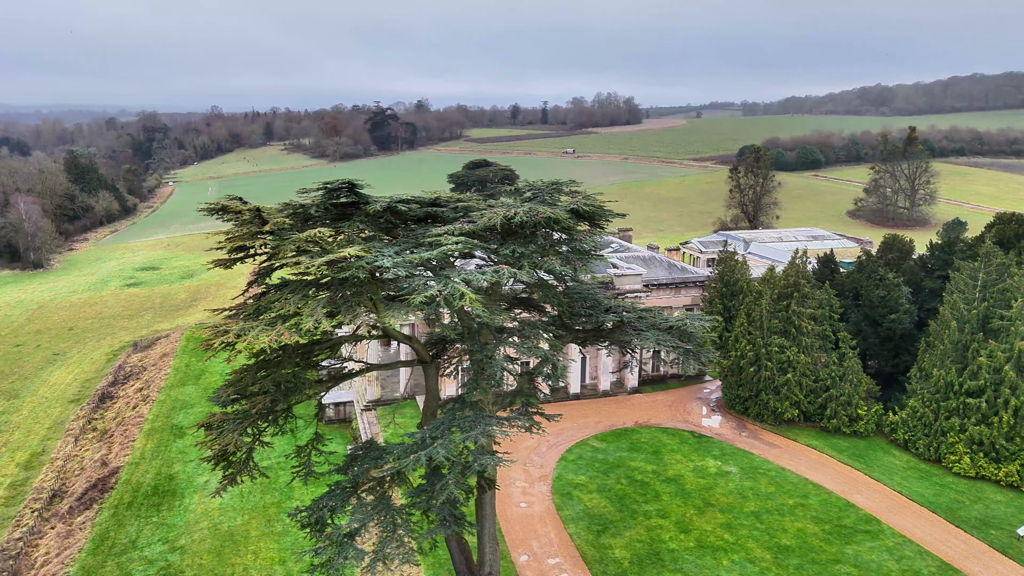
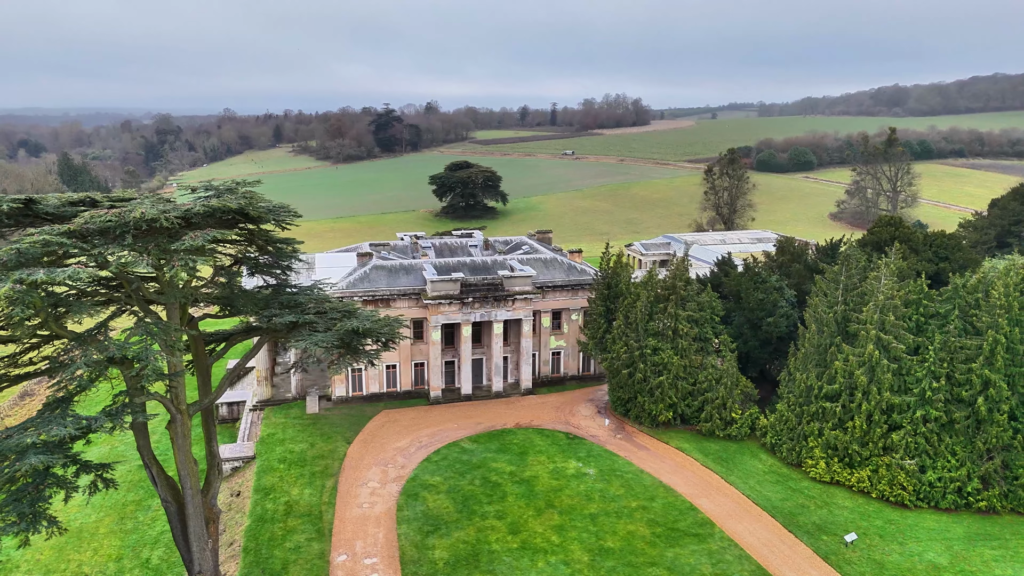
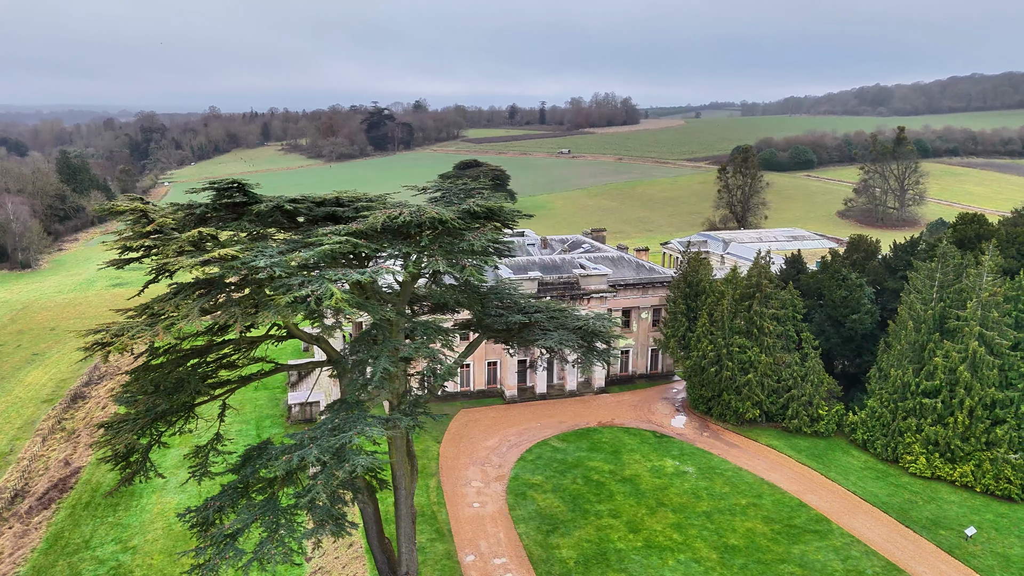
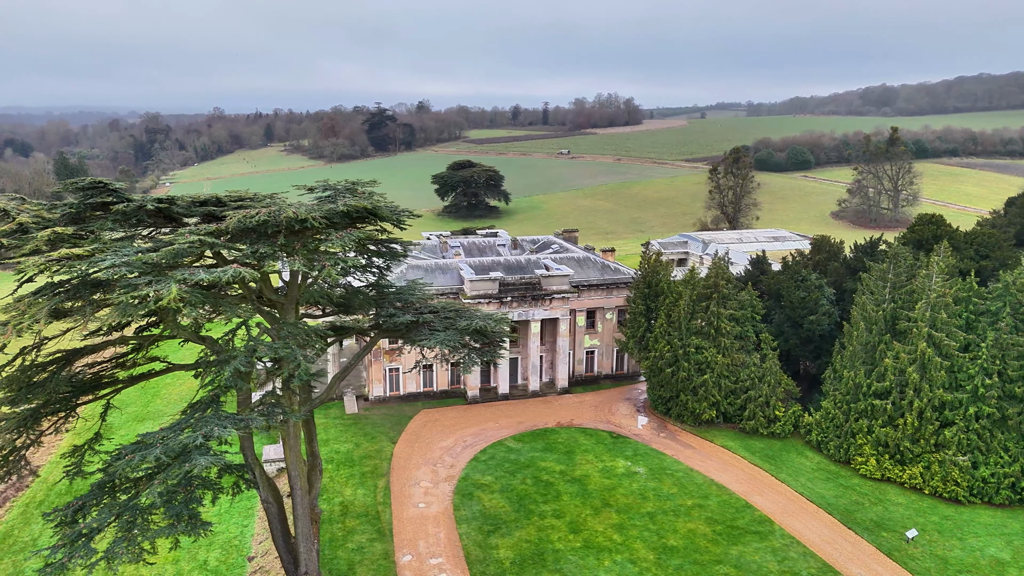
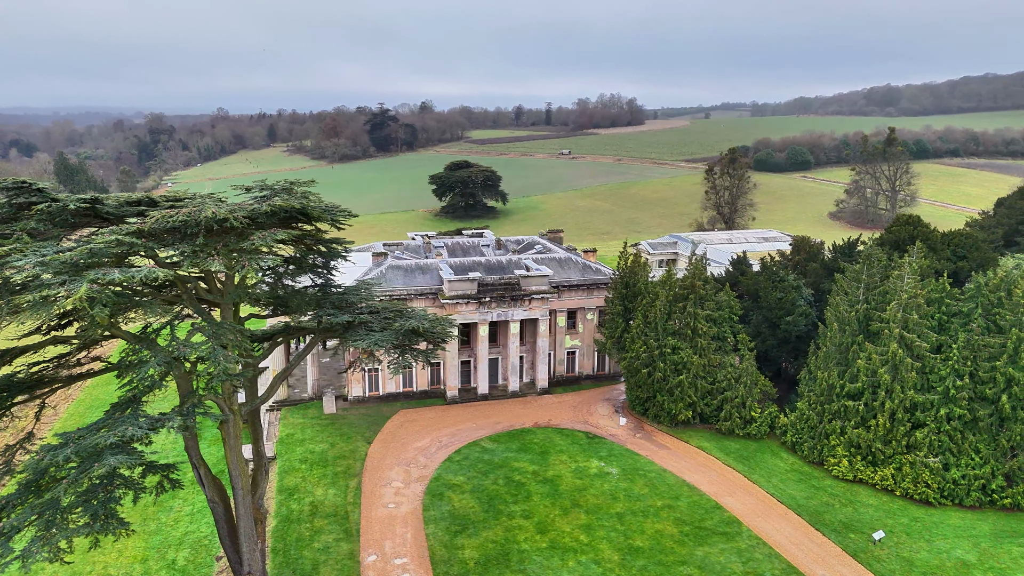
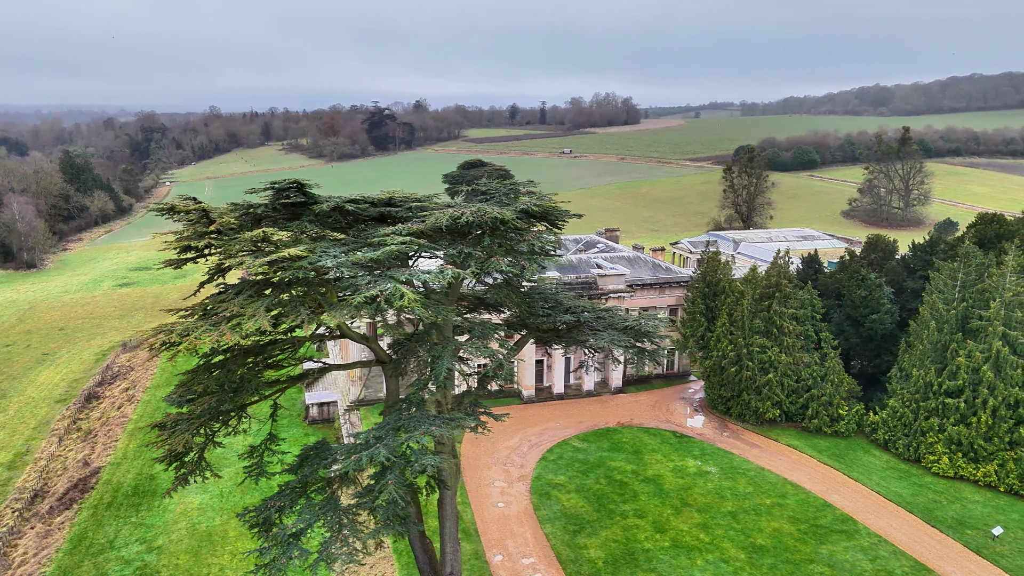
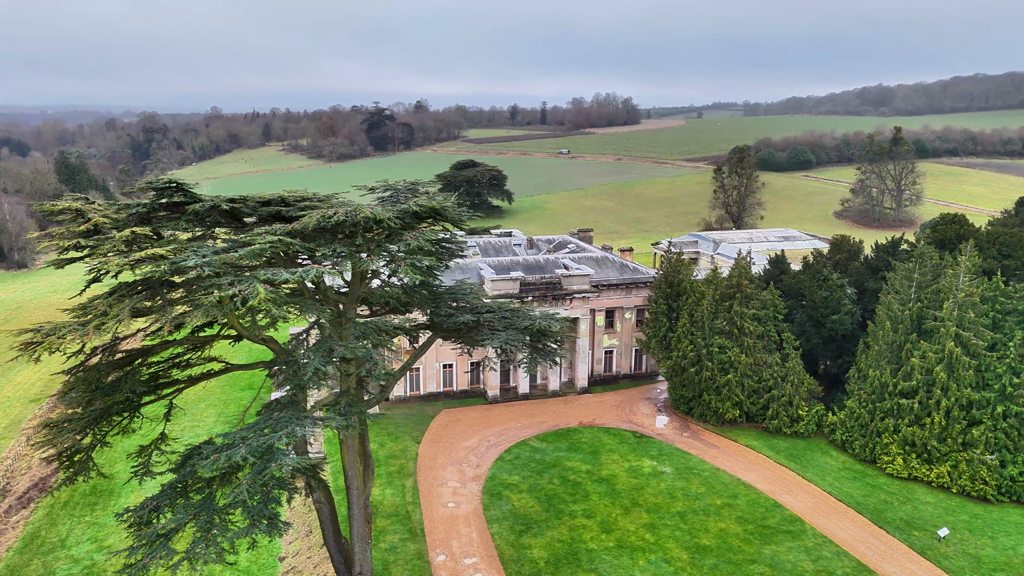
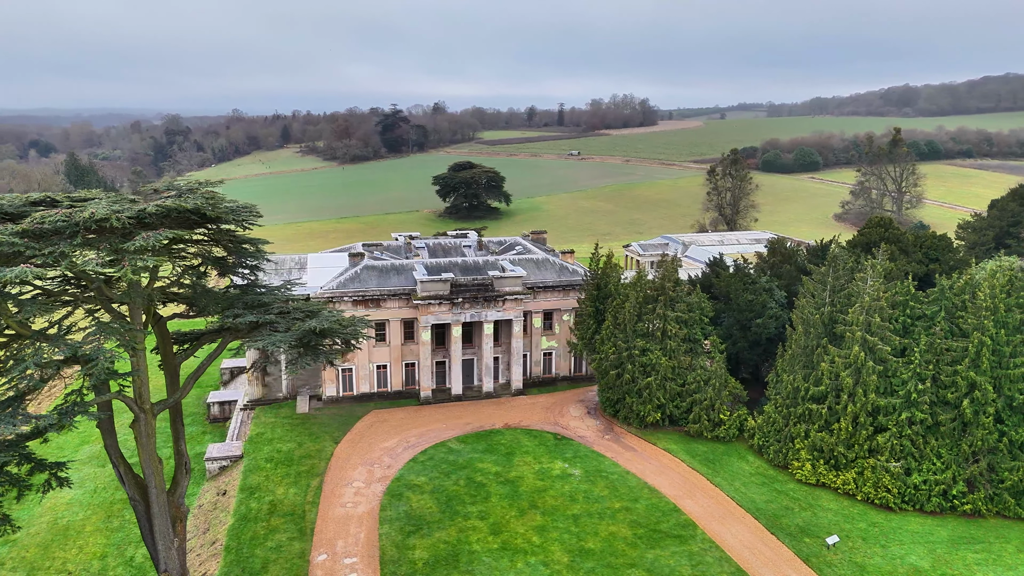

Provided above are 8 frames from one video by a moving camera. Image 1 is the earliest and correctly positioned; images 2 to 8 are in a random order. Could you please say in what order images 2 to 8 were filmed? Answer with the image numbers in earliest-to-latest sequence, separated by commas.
6, 3, 7, 4, 5, 2, 8
